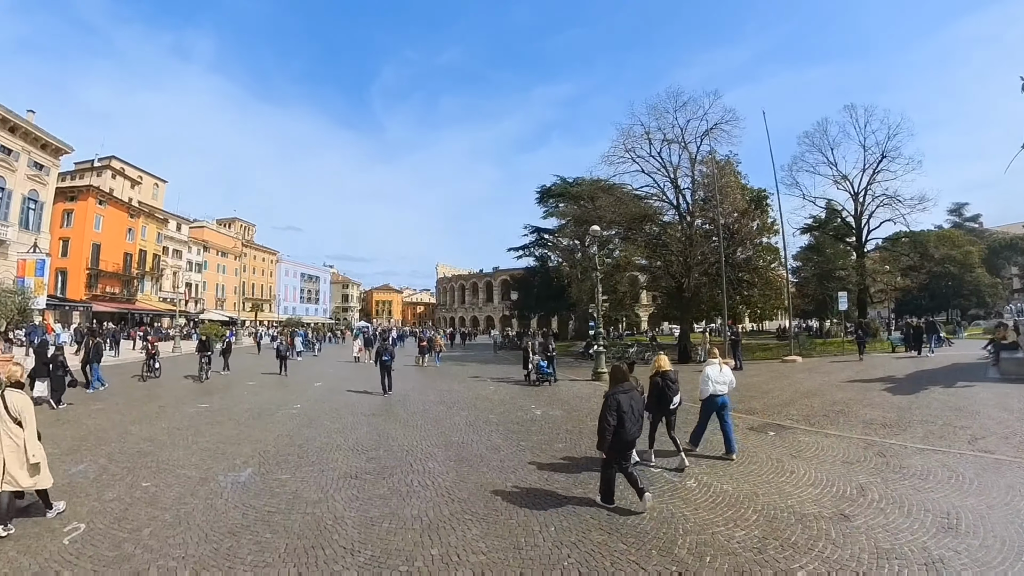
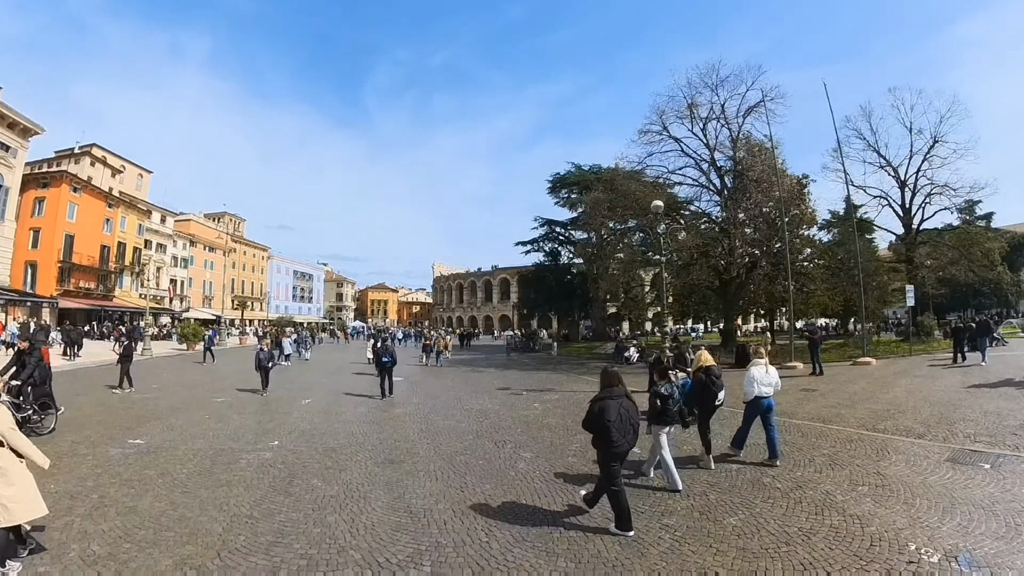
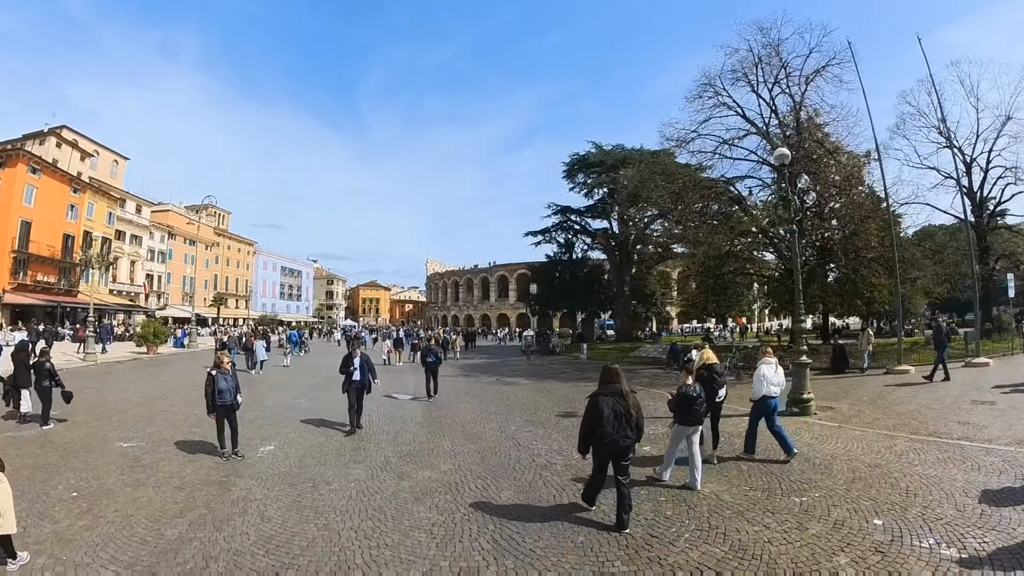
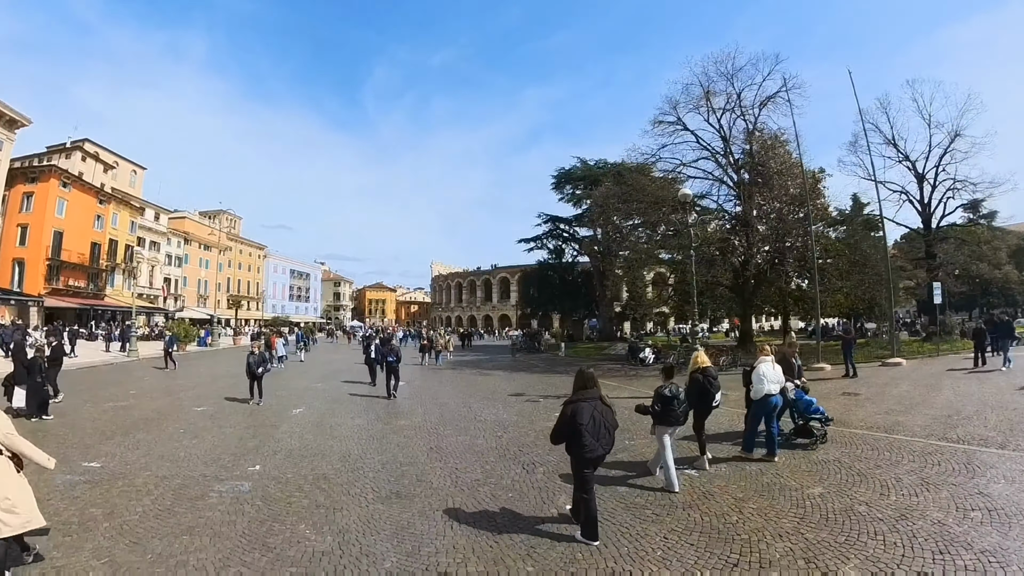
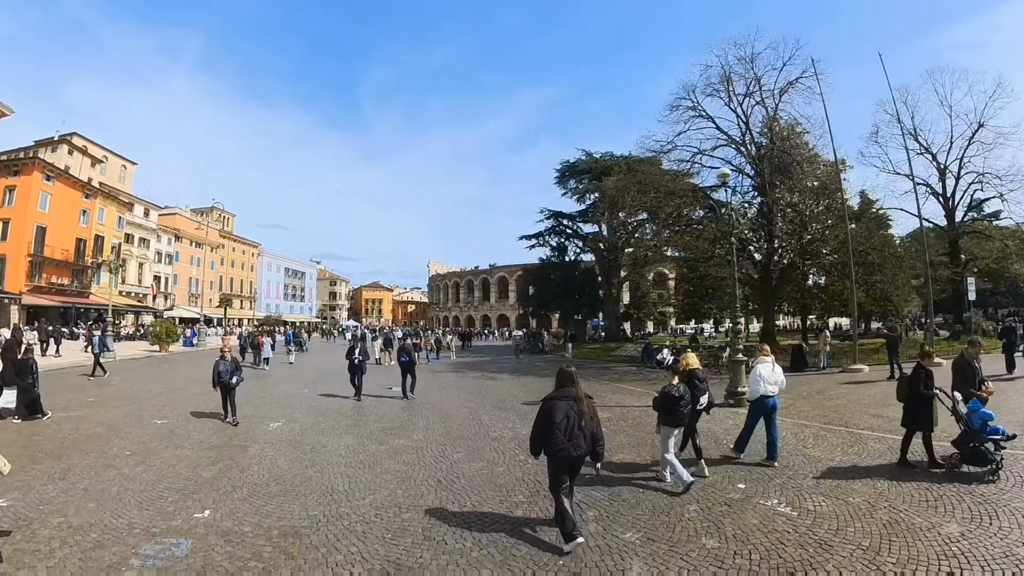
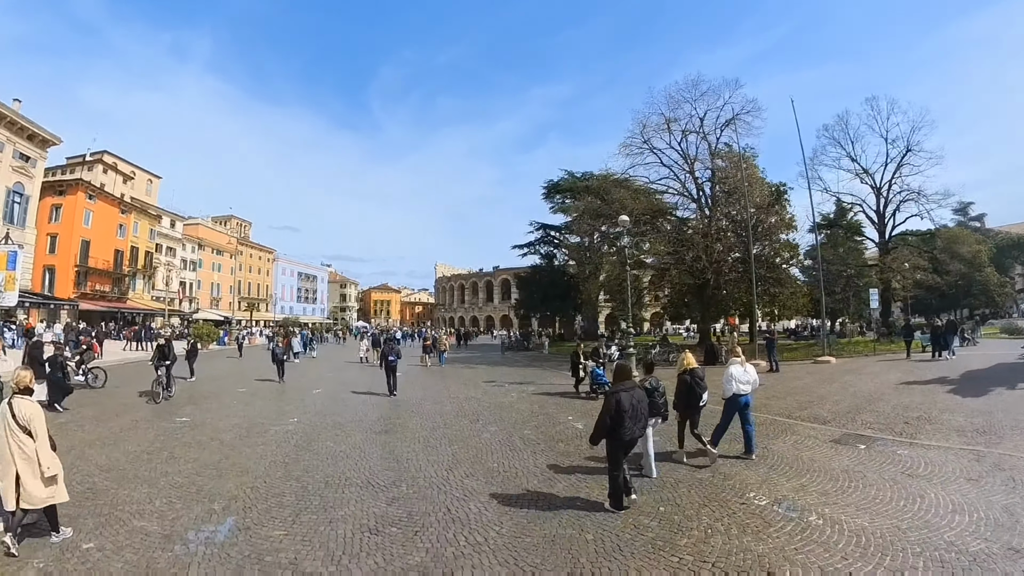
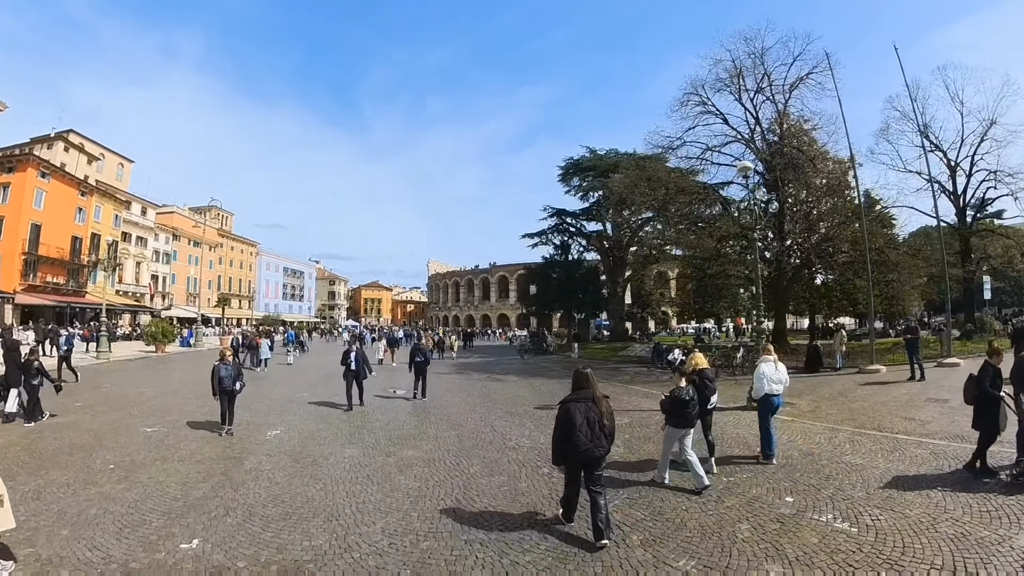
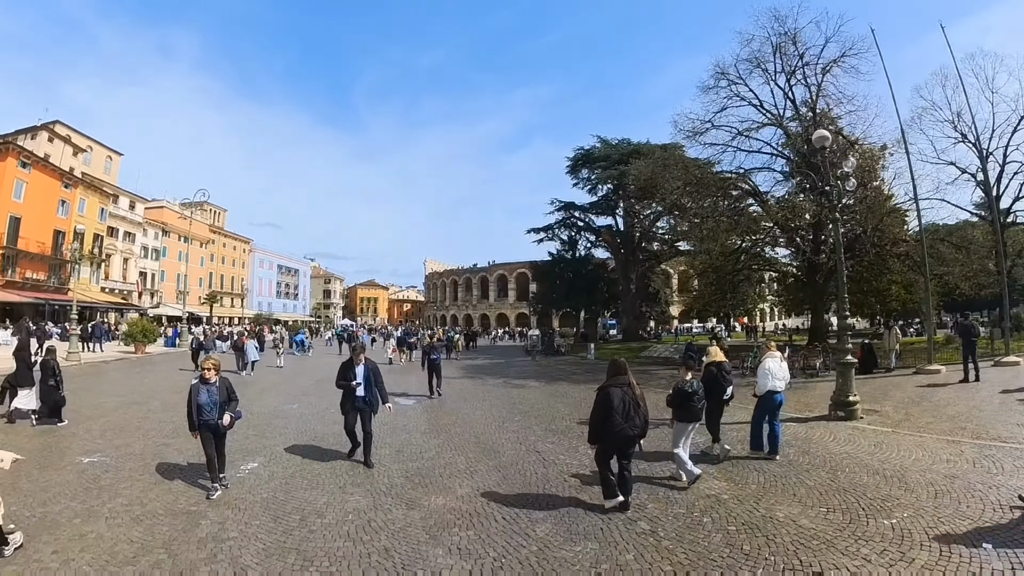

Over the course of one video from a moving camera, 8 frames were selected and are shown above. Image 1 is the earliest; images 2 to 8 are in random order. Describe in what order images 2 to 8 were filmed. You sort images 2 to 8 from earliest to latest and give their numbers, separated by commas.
6, 2, 4, 5, 7, 3, 8
